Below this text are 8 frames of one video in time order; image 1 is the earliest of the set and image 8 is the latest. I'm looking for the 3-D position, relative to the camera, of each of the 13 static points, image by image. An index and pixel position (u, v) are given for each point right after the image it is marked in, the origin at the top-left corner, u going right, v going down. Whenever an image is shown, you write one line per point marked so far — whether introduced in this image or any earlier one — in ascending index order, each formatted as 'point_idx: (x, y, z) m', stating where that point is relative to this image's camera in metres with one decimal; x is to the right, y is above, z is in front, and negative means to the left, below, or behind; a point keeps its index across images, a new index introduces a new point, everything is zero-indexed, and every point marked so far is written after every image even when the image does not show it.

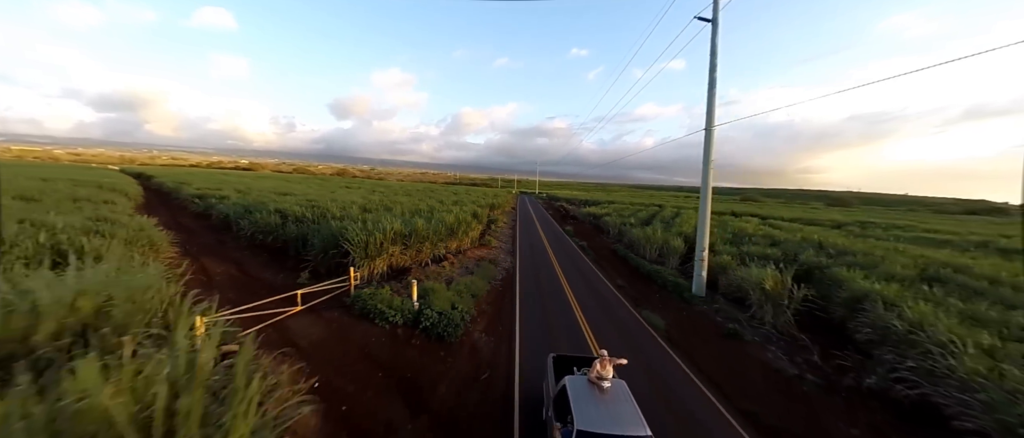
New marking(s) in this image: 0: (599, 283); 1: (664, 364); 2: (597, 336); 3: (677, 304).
0: (+2.7, -4.9, -10.9) m
1: (+1.1, -5.0, -14.2) m
2: (+0.4, -4.9, -12.8) m
3: (+4.1, -5.1, -13.7) m
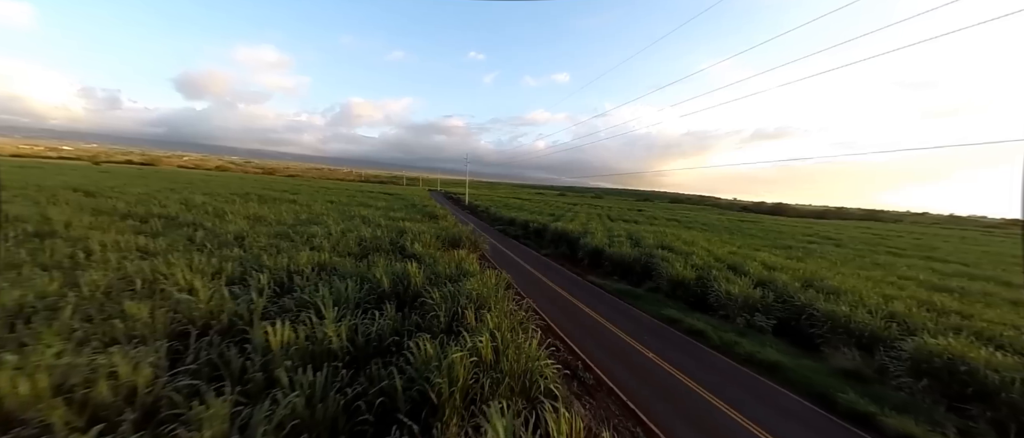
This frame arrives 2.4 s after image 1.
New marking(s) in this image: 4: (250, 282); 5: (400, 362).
0: (+4.0, -3.1, +9.7) m
1: (+2.2, -3.1, +6.6) m
2: (+1.7, -3.0, +8.0) m
3: (+5.2, -3.4, +6.8) m
4: (-5.5, -1.3, +6.4) m
5: (-1.4, -1.8, +3.9) m
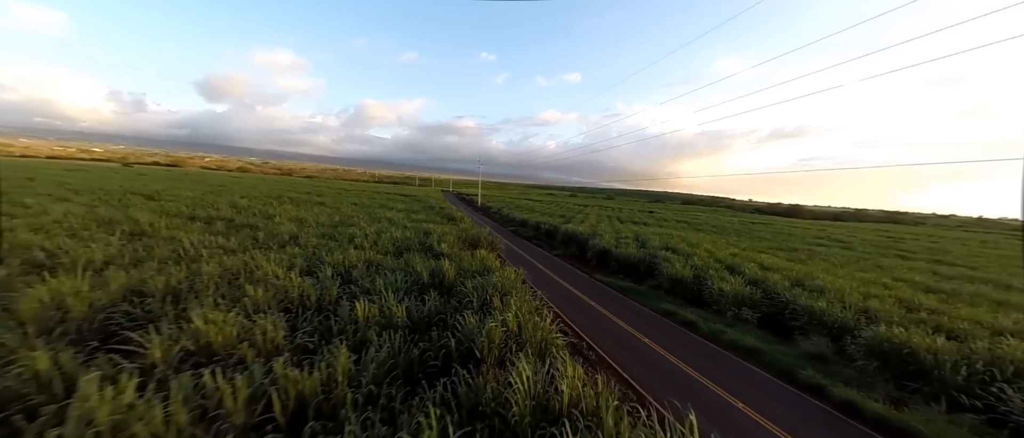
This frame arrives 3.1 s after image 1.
0: (+4.6, -3.2, +10.9) m
1: (+2.6, -3.3, +7.9) m
2: (+2.2, -3.1, +9.3) m
3: (+5.6, -3.5, +8.0) m
4: (-5.0, -1.4, +7.9) m
5: (-1.1, -1.9, +5.3) m
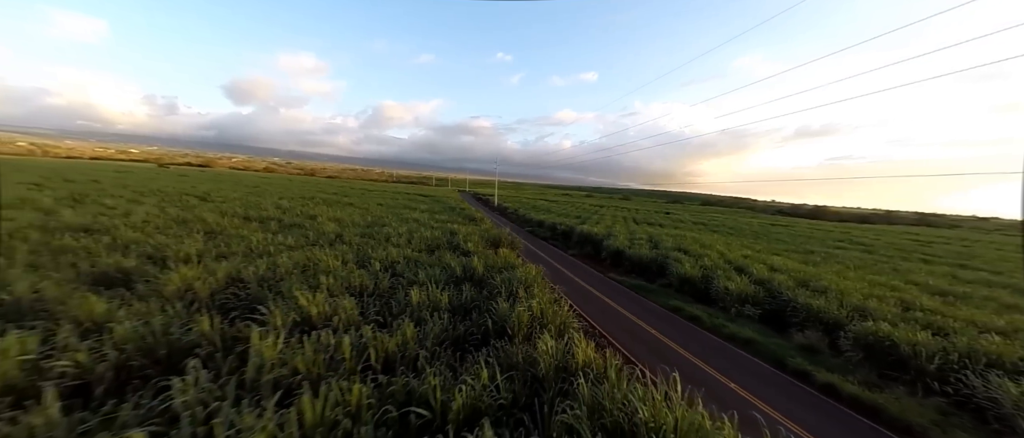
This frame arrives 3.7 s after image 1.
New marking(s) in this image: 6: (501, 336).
0: (+5.3, -3.4, +11.9) m
1: (+3.2, -3.4, +8.9) m
2: (+2.8, -3.2, +10.4) m
3: (+6.2, -3.7, +8.9) m
4: (-4.4, -1.5, +9.3) m
5: (-0.6, -2.0, +6.5) m
6: (-0.2, -2.2, +5.8) m
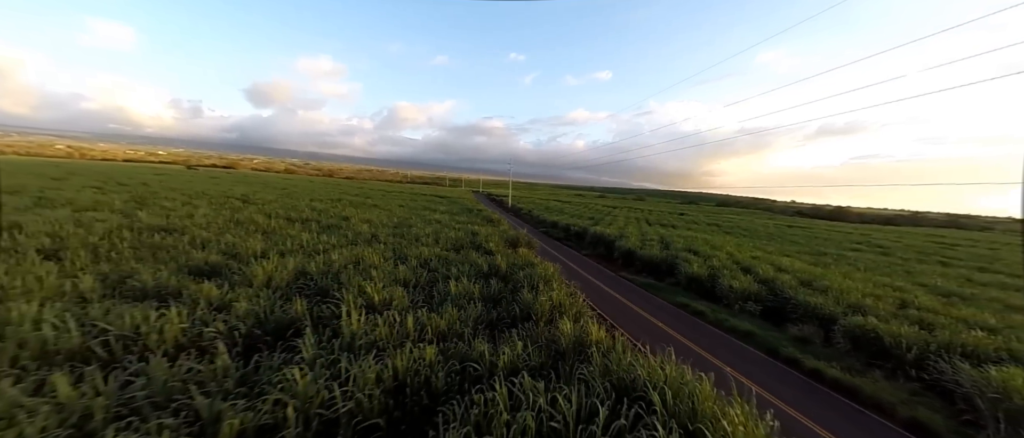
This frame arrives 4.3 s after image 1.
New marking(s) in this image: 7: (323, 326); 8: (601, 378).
0: (+6.1, -3.5, +12.8) m
1: (+3.9, -3.5, +10.0) m
2: (+3.6, -3.3, +11.5) m
3: (+6.9, -3.8, +9.8) m
4: (-3.7, -1.6, +10.7) m
5: (0.0, -2.1, +7.7) m
6: (+0.3, -2.3, +7.0) m
7: (-3.6, -2.0, +5.7) m
8: (+1.4, -2.4, +4.7) m
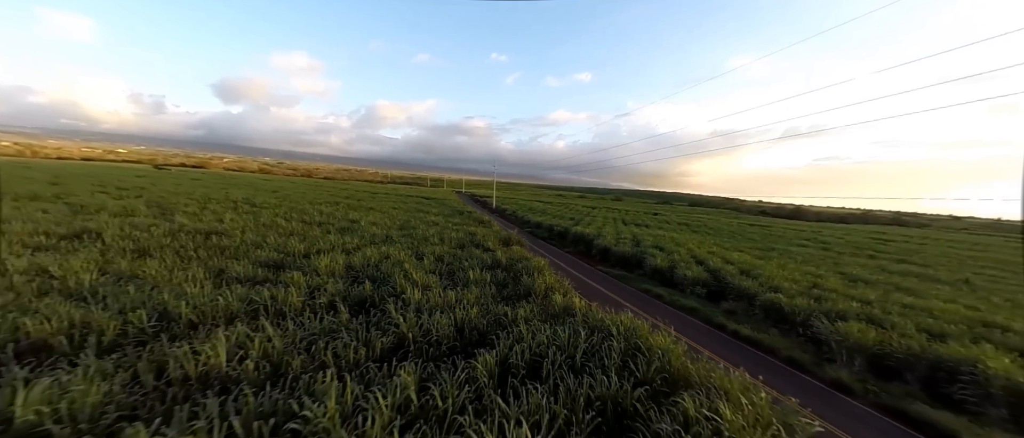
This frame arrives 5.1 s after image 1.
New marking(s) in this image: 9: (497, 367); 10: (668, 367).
0: (+6.1, -3.6, +15.8) m
1: (+4.0, -3.6, +12.8) m
2: (+3.6, -3.5, +14.3) m
3: (+7.0, -3.9, +12.8) m
4: (-3.6, -1.7, +13.1) m
5: (+0.2, -2.3, +10.4) m
6: (+0.6, -2.5, +9.7) m
7: (-3.3, -2.2, +8.1) m
8: (+1.7, -2.6, +7.4) m
9: (-0.2, -2.5, +5.3) m
10: (+2.9, -2.8, +5.7) m
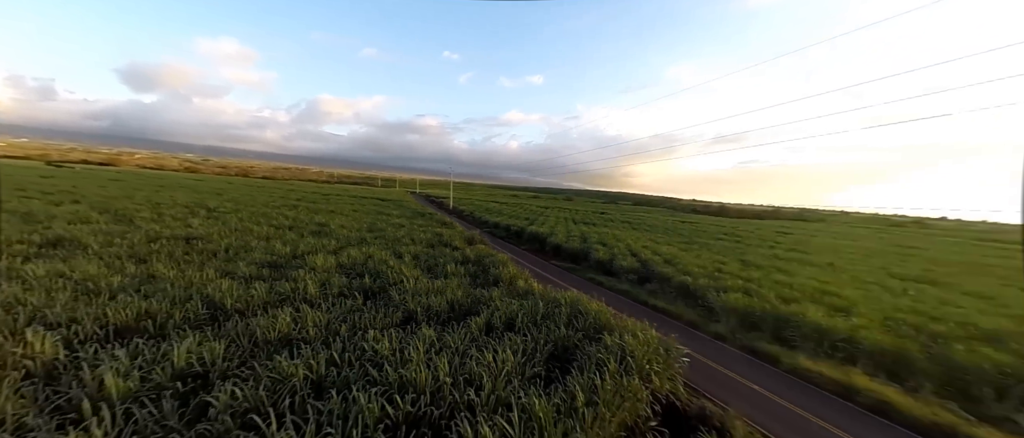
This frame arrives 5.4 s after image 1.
0: (+4.2, -3.6, +18.9) m
1: (+2.5, -3.7, +15.7) m
2: (+1.9, -3.6, +17.1) m
3: (+5.5, -3.9, +16.0) m
4: (-5.1, -1.9, +15.0) m
5: (-0.9, -2.4, +12.8) m
6: (-0.5, -2.6, +12.1) m
7: (-4.1, -2.3, +10.1) m
8: (+1.0, -2.7, +10.0) m
9: (-0.7, -2.7, +7.6) m
10: (+2.4, -2.8, +8.5) m
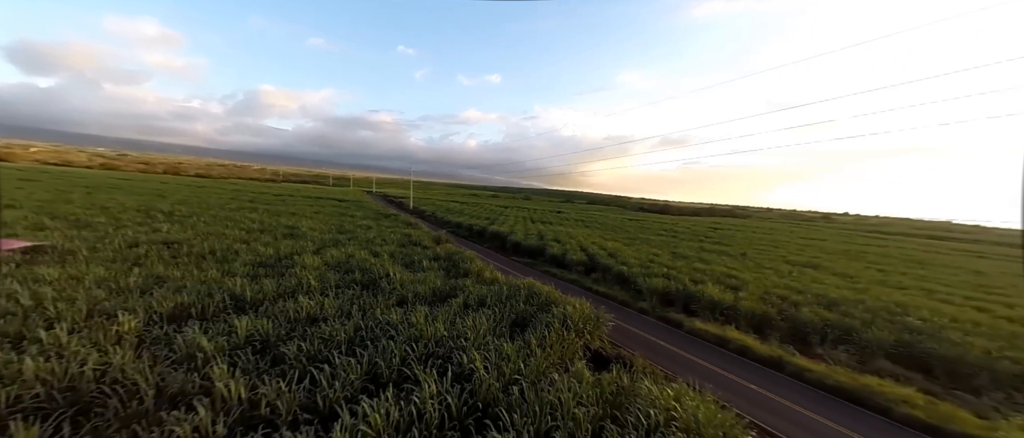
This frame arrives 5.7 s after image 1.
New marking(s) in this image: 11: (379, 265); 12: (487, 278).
0: (+1.9, -3.7, +21.8) m
1: (+0.6, -3.8, +18.4) m
2: (-0.1, -3.6, +19.7) m
3: (+3.5, -4.0, +19.1) m
4: (-6.9, -2.1, +16.8) m
5: (-2.5, -2.5, +15.1) m
6: (-1.9, -2.7, +14.5) m
7: (-5.3, -2.5, +12.1) m
8: (-0.3, -2.8, +12.6) m
9: (-1.6, -2.8, +10.1) m
10: (+1.3, -2.9, +11.3) m
11: (-6.2, -2.2, +14.2) m
12: (-1.0, -2.7, +13.5) m
